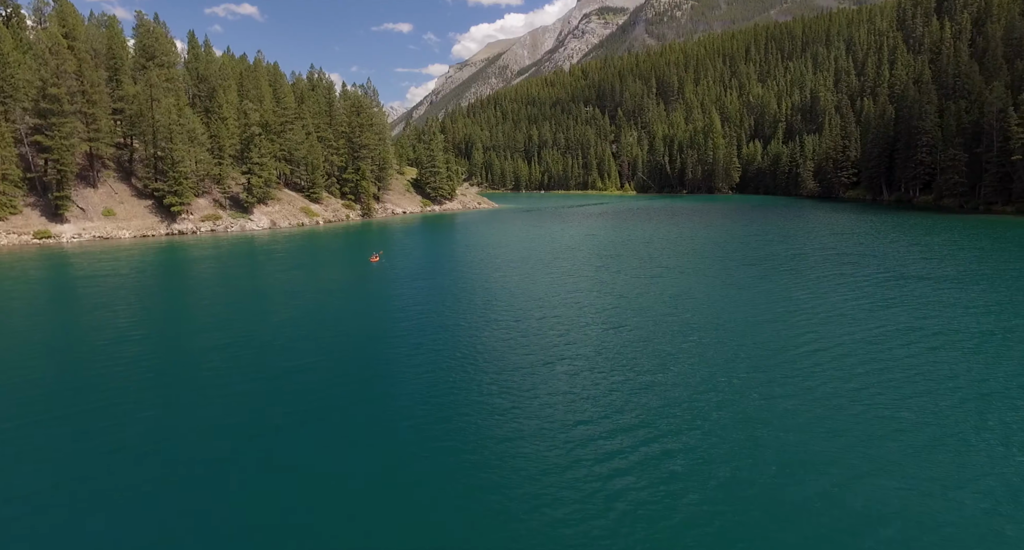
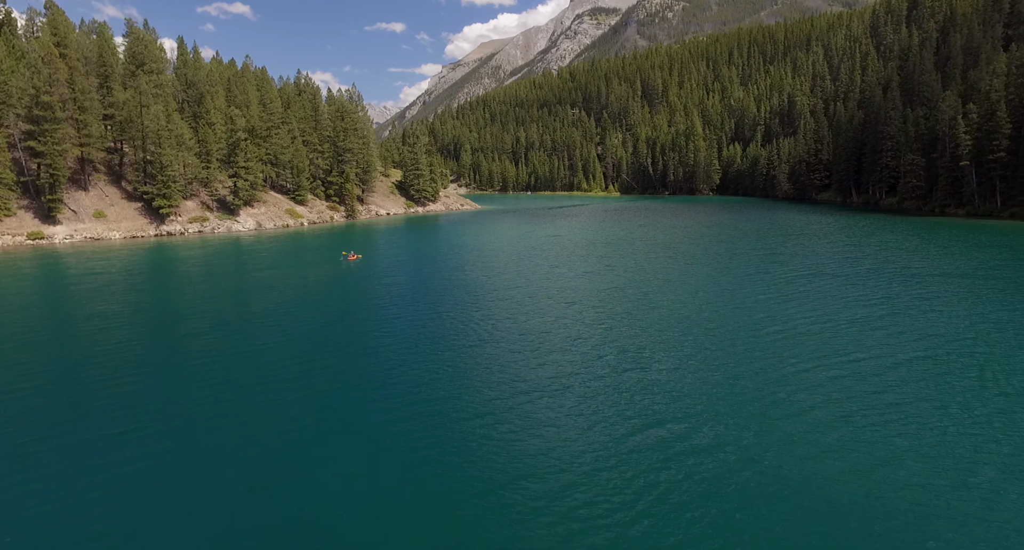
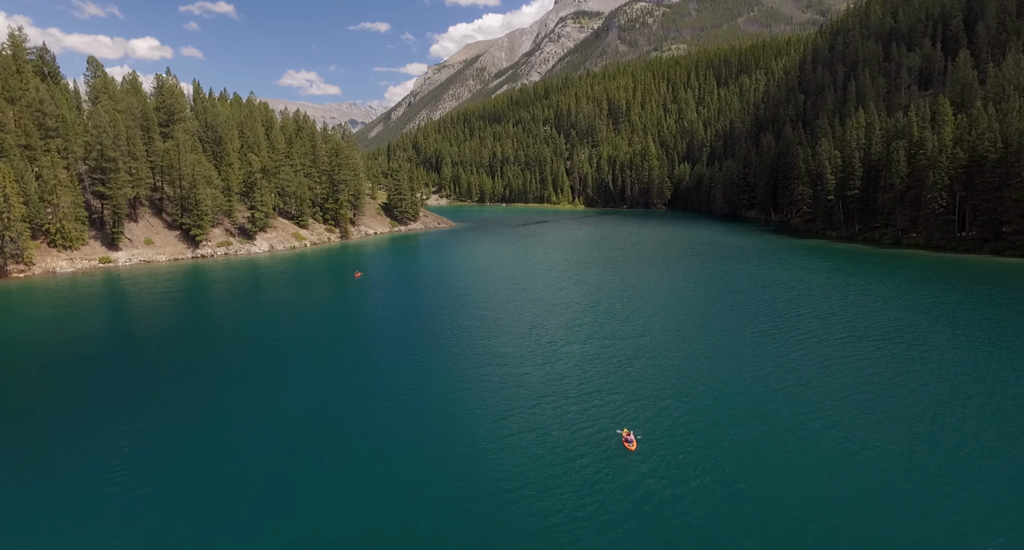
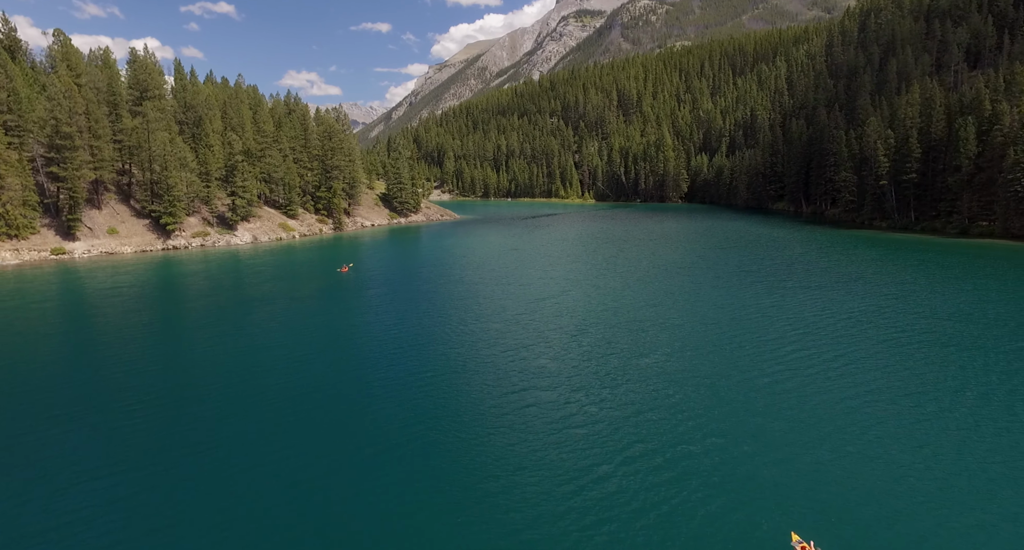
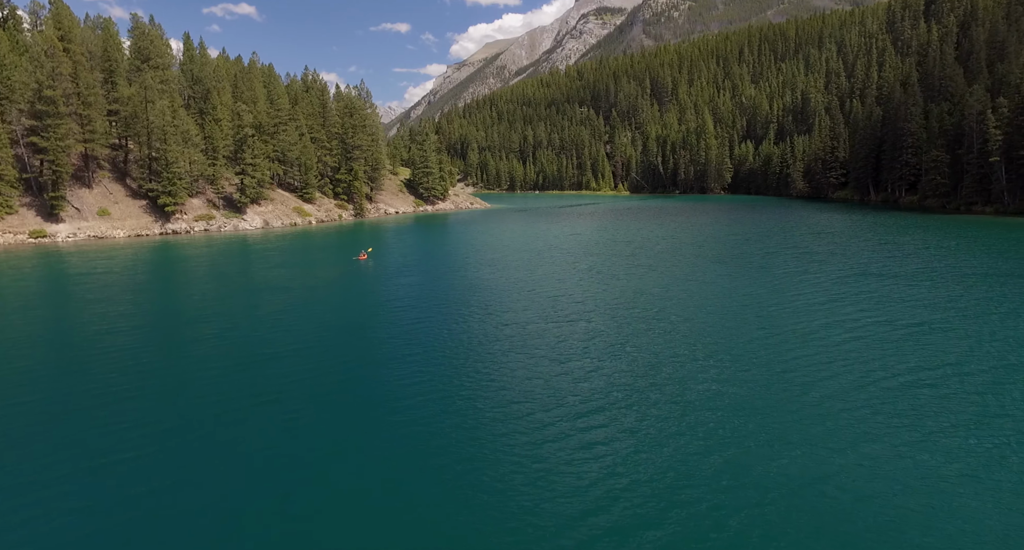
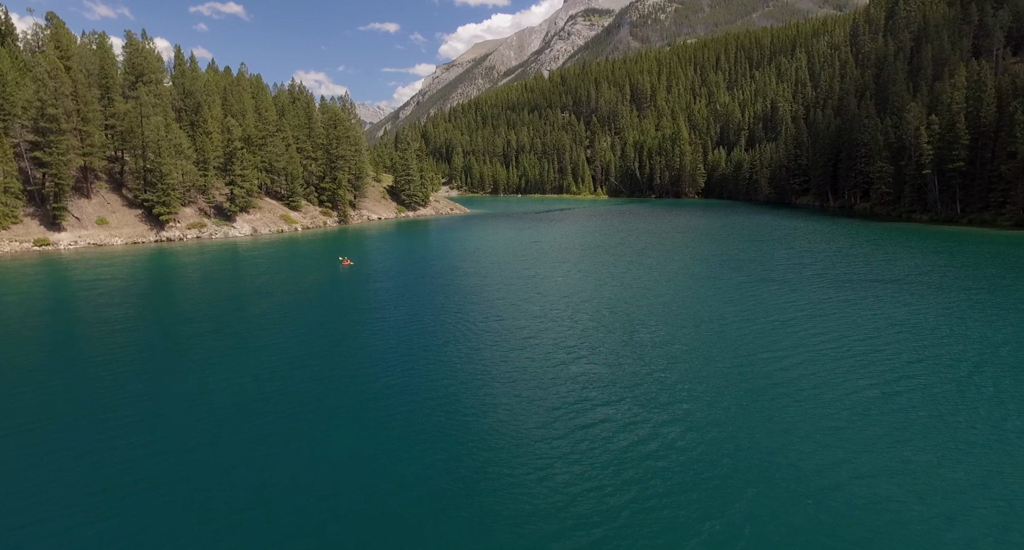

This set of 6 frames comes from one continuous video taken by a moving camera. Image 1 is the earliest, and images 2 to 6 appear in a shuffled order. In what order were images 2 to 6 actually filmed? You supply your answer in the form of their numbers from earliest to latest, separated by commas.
5, 2, 6, 4, 3
